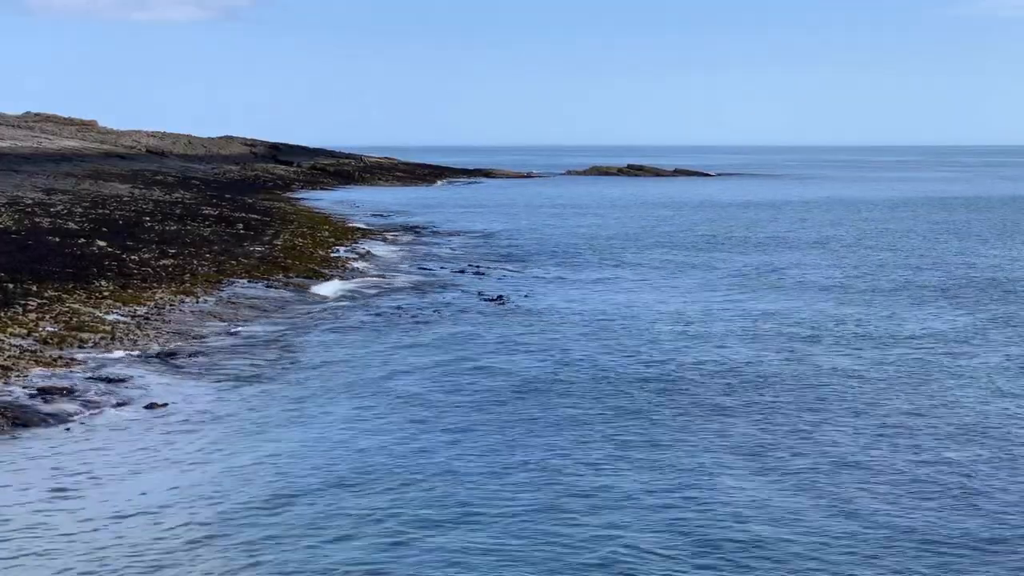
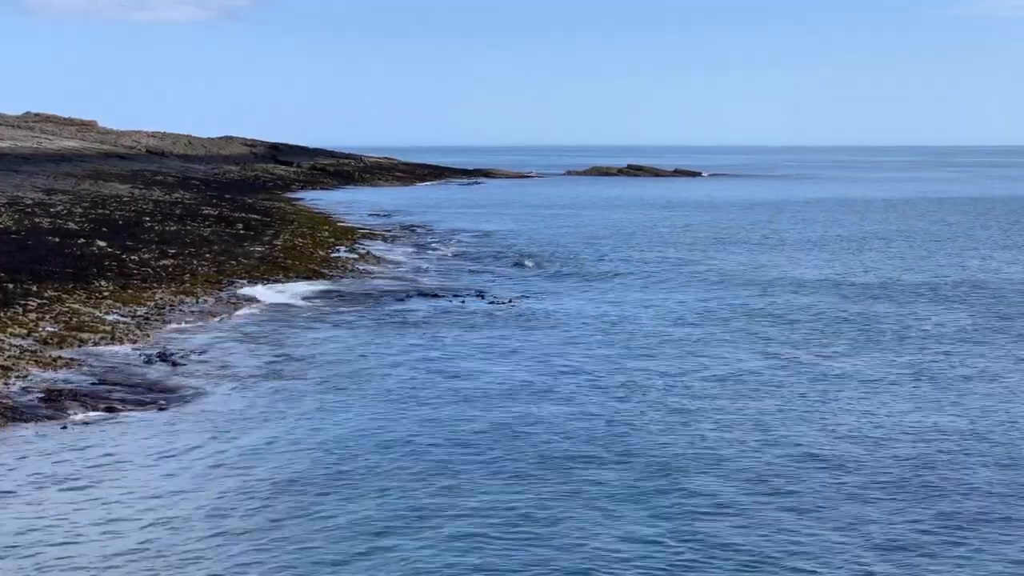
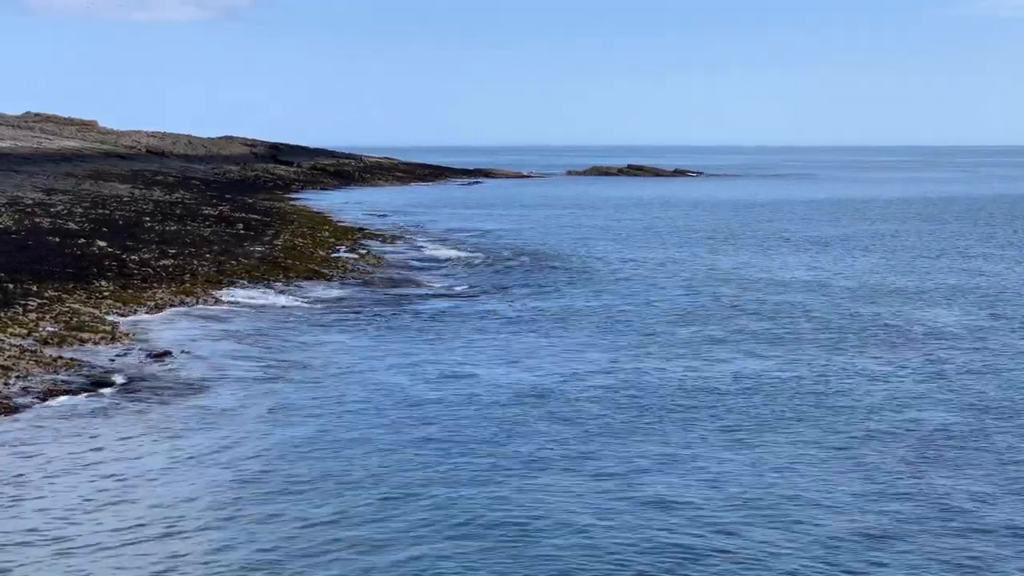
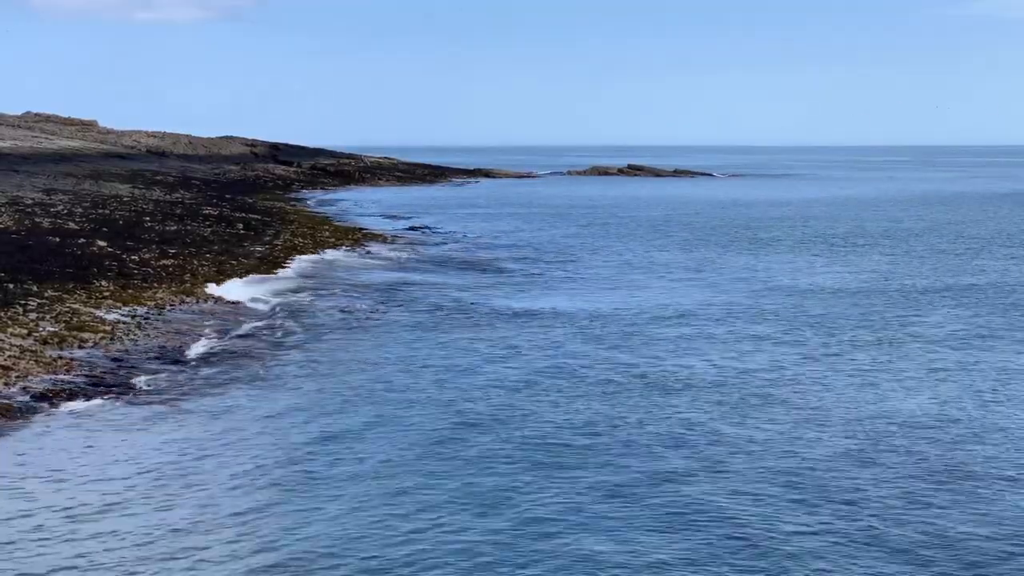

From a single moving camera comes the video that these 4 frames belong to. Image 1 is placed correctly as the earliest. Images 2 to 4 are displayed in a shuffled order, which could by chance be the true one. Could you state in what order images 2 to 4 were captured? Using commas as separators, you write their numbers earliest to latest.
2, 3, 4
